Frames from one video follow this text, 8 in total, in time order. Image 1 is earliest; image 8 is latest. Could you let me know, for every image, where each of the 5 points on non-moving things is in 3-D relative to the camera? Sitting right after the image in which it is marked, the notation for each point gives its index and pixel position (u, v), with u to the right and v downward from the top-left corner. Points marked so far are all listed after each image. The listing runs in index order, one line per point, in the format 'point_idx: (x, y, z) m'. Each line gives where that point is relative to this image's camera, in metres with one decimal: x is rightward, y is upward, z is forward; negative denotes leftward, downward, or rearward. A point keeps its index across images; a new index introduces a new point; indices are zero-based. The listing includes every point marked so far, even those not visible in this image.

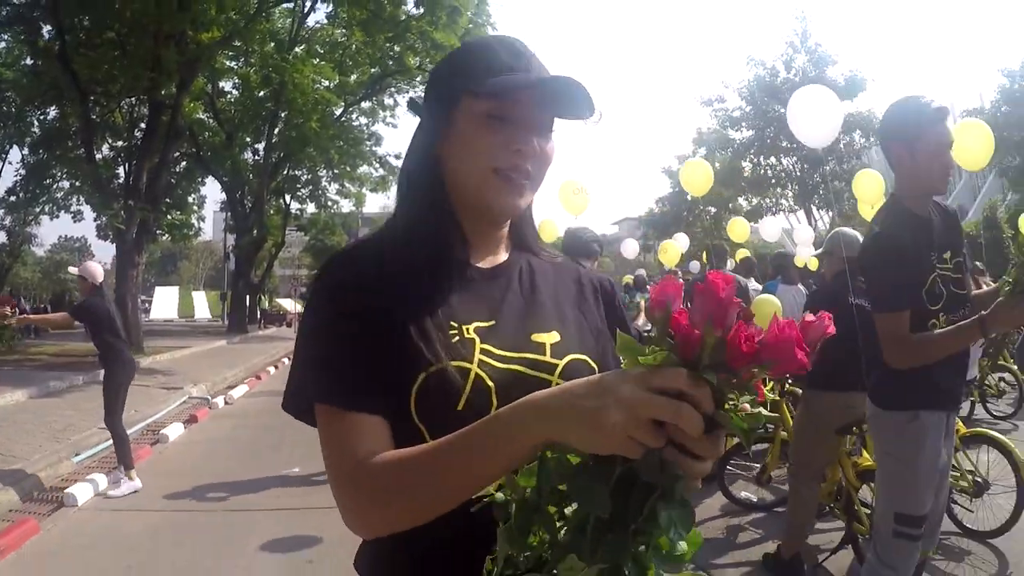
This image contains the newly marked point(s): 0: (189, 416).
0: (-3.9, -1.5, +10.1) m
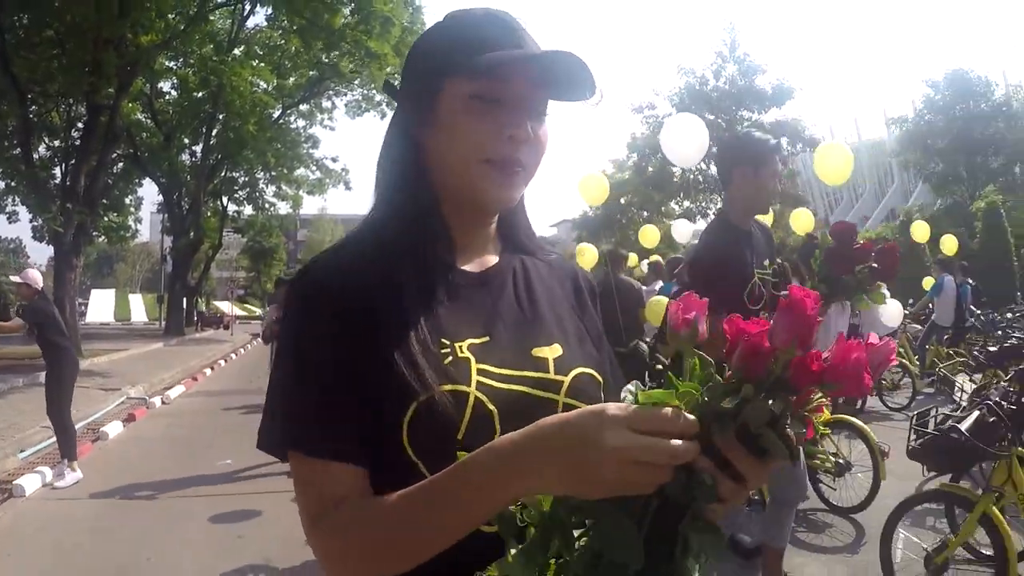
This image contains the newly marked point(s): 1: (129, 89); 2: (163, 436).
0: (-4.8, -1.5, +10.2) m
1: (-7.9, +4.2, +17.0) m
2: (-3.9, -1.6, +9.2) m
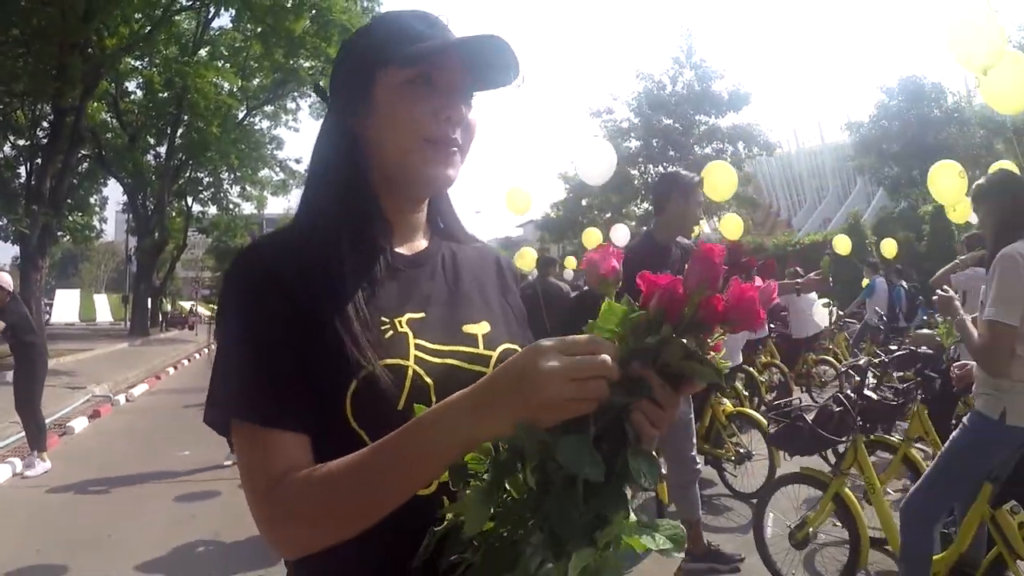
0: (-5.4, -1.5, +10.5) m
1: (-8.8, +4.2, +17.2) m
2: (-4.5, -1.6, +9.5) m
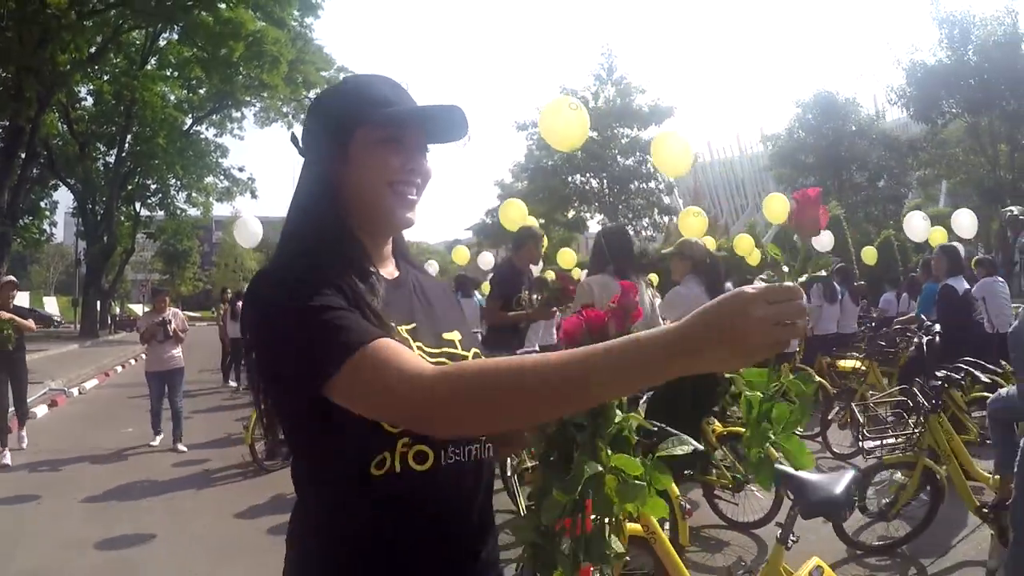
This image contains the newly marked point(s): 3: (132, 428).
0: (-6.7, -1.6, +11.9) m
1: (-10.4, +4.1, +18.3) m
2: (-5.8, -1.7, +10.9) m
3: (-4.7, -1.7, +10.1) m
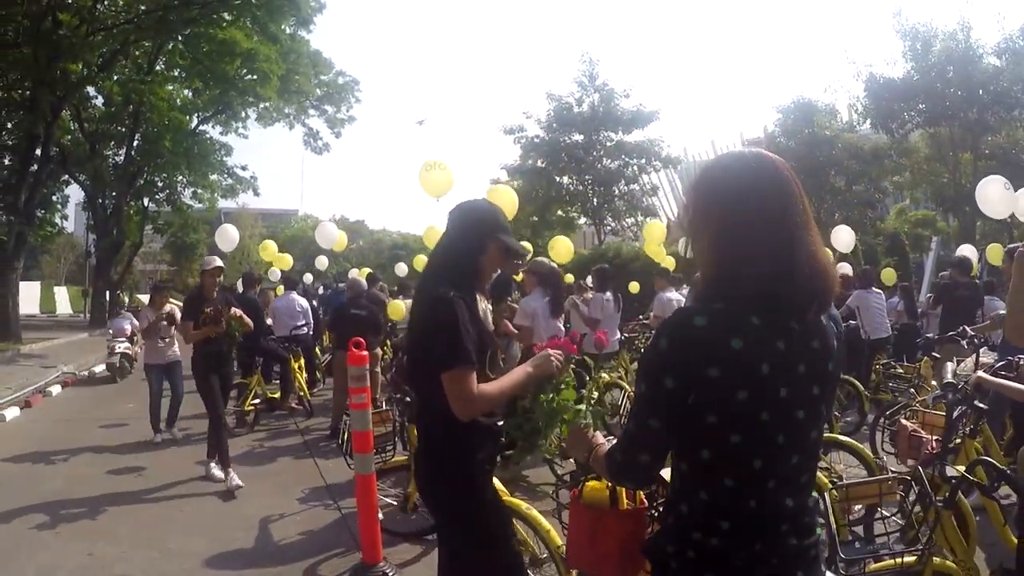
0: (-7.4, -1.5, +13.5) m
1: (-11.0, +4.2, +19.9) m
2: (-6.5, -1.6, +12.5) m
3: (-5.4, -1.7, +11.6) m
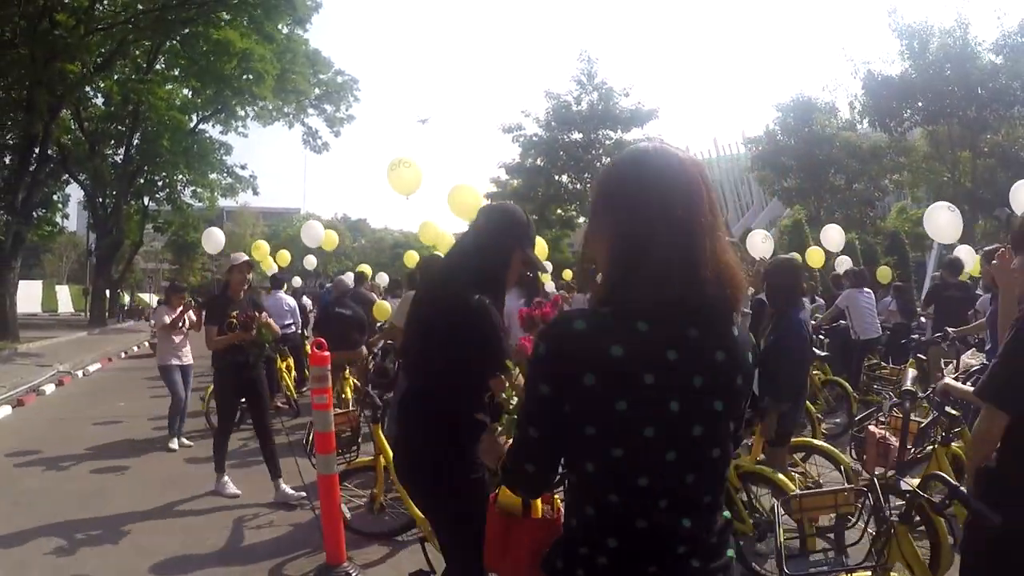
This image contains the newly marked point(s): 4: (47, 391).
0: (-7.5, -1.5, +13.5) m
1: (-11.1, +4.3, +19.9) m
2: (-6.6, -1.6, +12.5) m
3: (-5.5, -1.7, +11.7) m
4: (-7.1, -1.6, +12.4) m
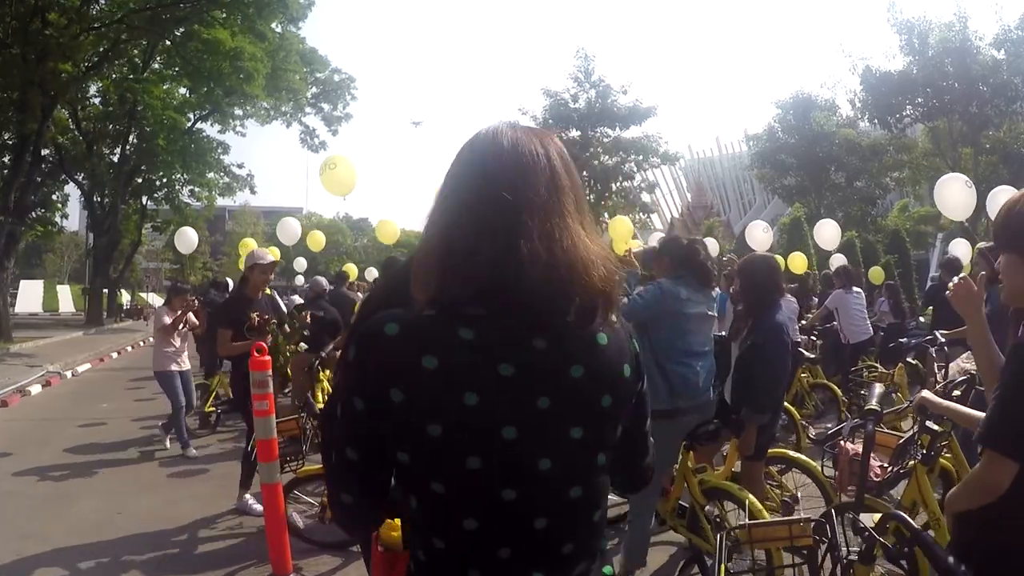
0: (-7.6, -1.5, +13.4) m
1: (-11.2, +4.3, +19.9) m
2: (-6.7, -1.6, +12.4) m
3: (-5.7, -1.7, +11.6) m
4: (-7.2, -1.6, +12.4) m
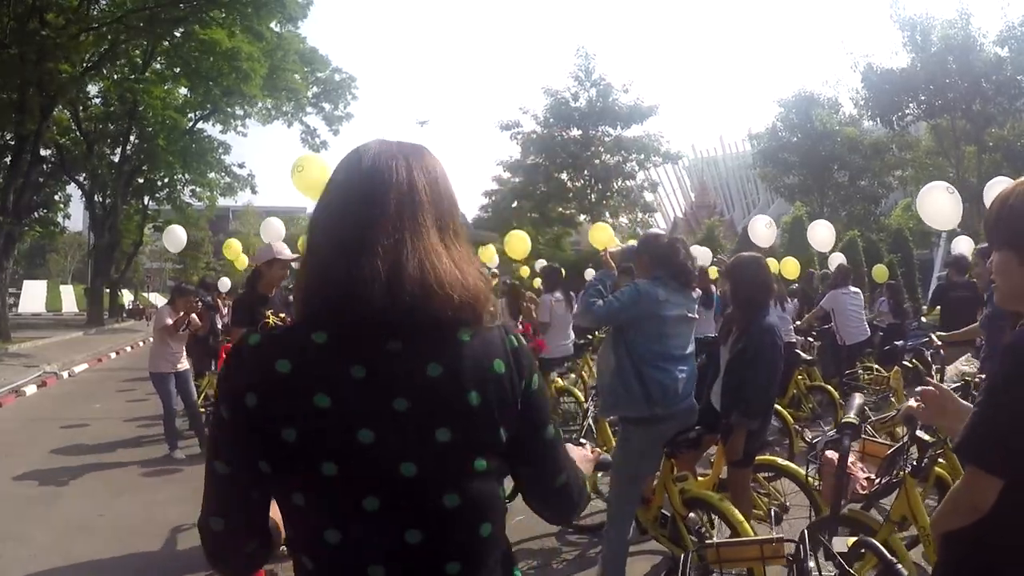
0: (-7.7, -1.5, +13.4) m
1: (-11.2, +4.3, +19.9) m
2: (-6.8, -1.6, +12.4) m
3: (-5.8, -1.7, +11.6) m
4: (-7.3, -1.6, +12.3) m
